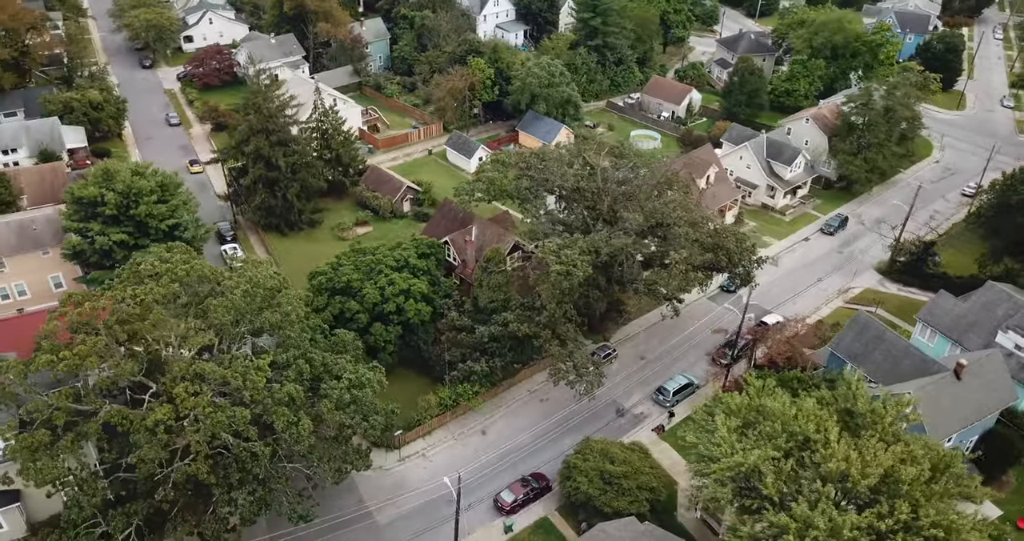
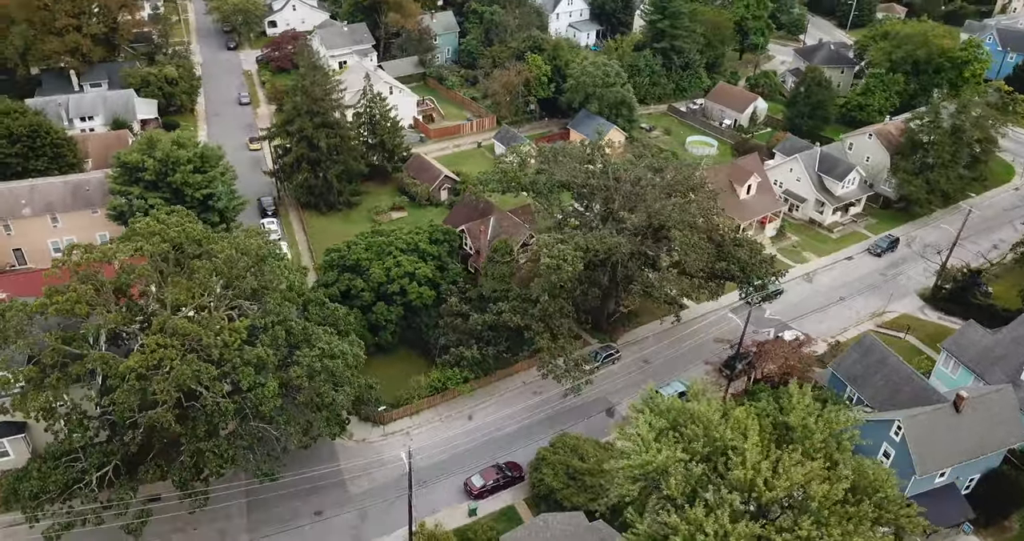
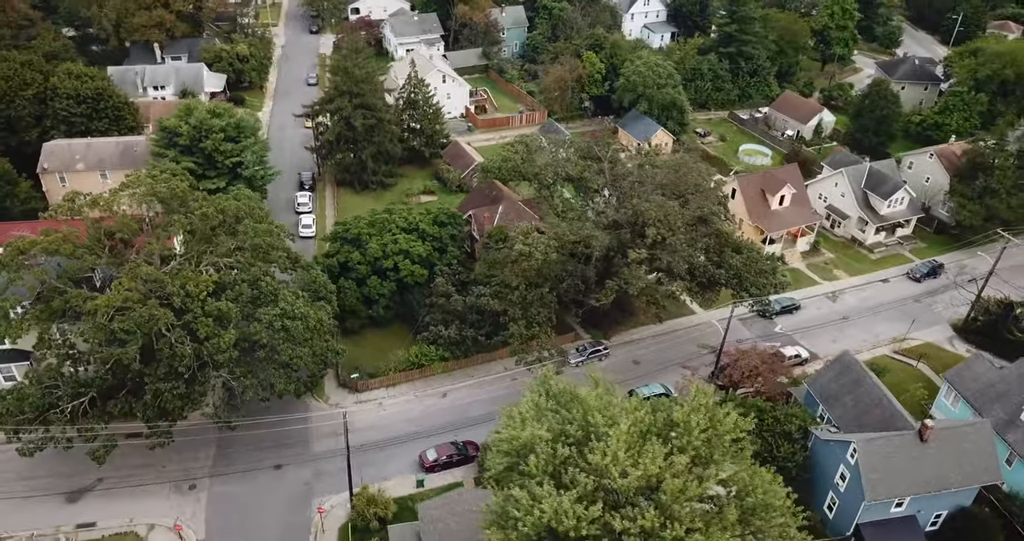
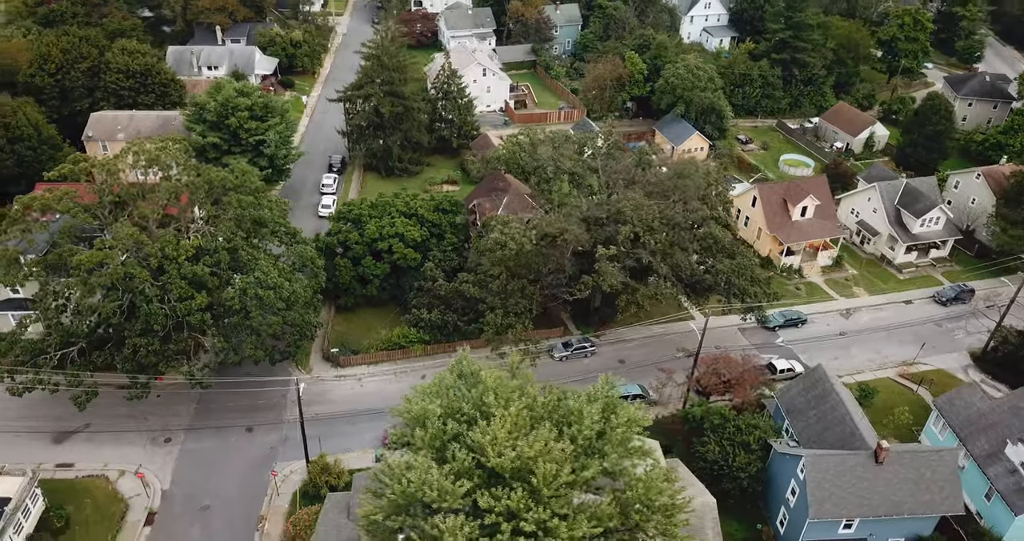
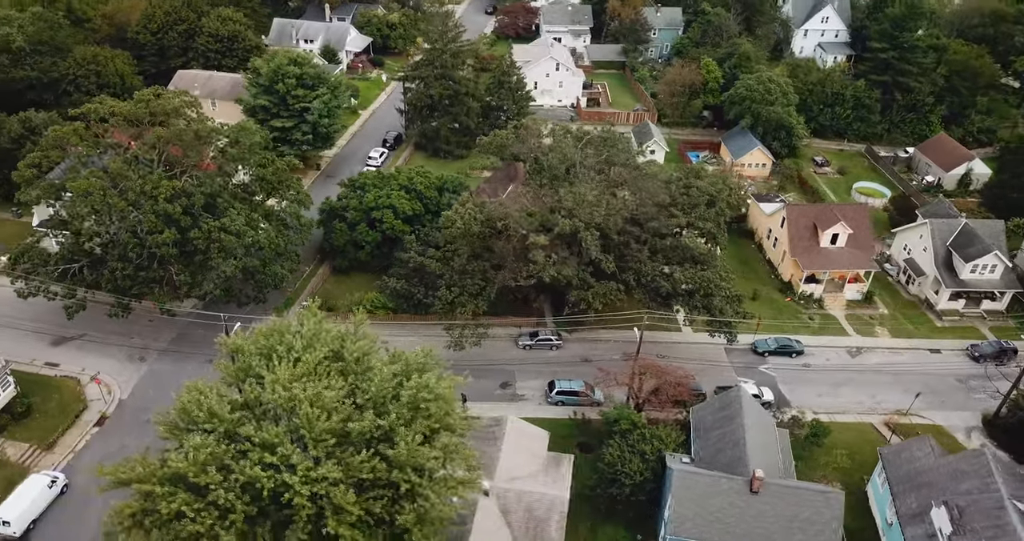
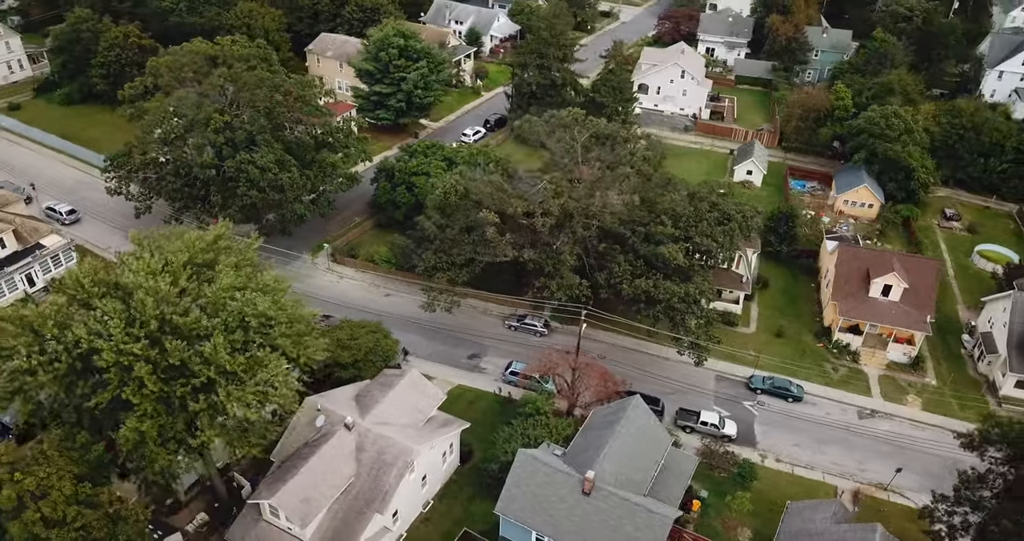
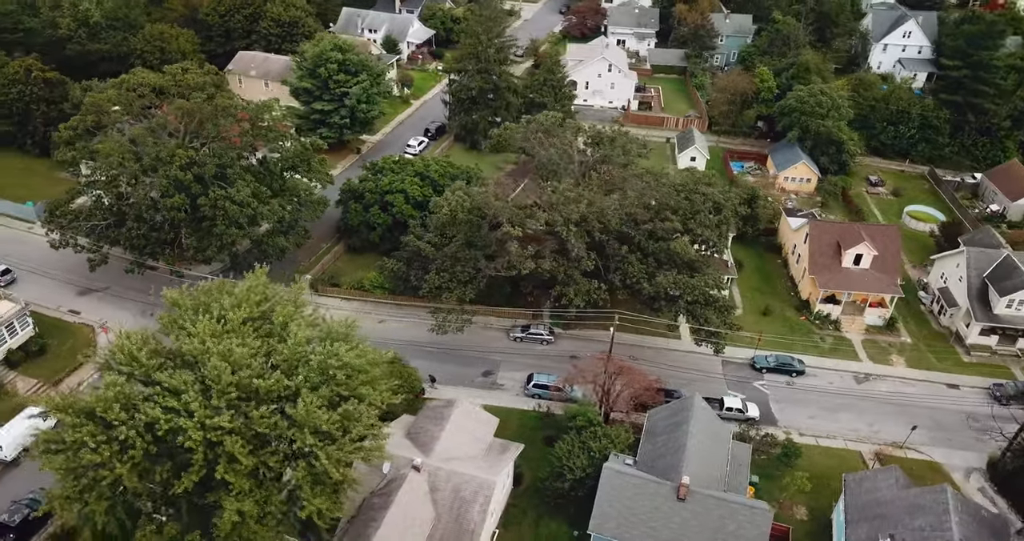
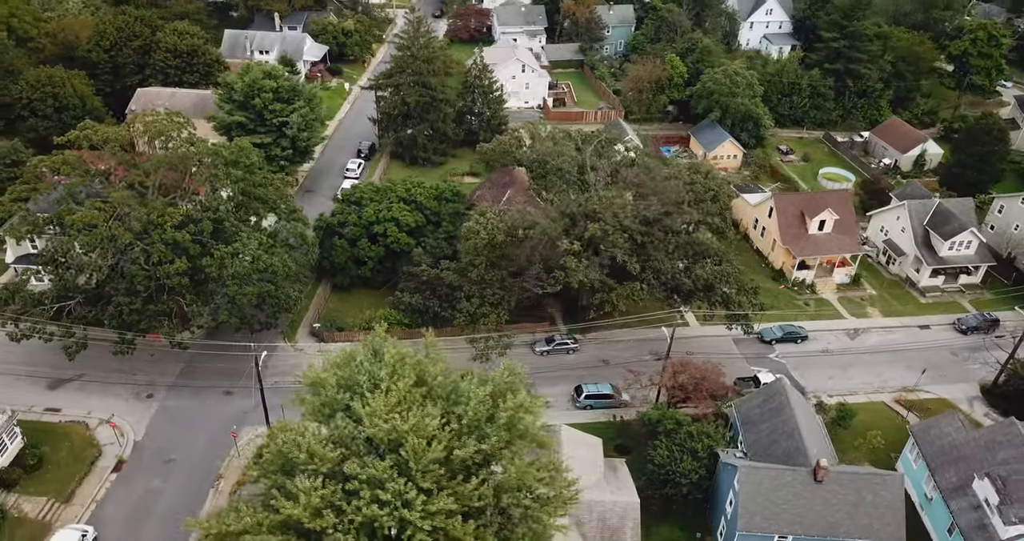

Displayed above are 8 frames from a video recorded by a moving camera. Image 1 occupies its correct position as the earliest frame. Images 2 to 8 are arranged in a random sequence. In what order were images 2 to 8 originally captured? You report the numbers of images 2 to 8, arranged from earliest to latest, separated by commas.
2, 3, 4, 8, 5, 7, 6
